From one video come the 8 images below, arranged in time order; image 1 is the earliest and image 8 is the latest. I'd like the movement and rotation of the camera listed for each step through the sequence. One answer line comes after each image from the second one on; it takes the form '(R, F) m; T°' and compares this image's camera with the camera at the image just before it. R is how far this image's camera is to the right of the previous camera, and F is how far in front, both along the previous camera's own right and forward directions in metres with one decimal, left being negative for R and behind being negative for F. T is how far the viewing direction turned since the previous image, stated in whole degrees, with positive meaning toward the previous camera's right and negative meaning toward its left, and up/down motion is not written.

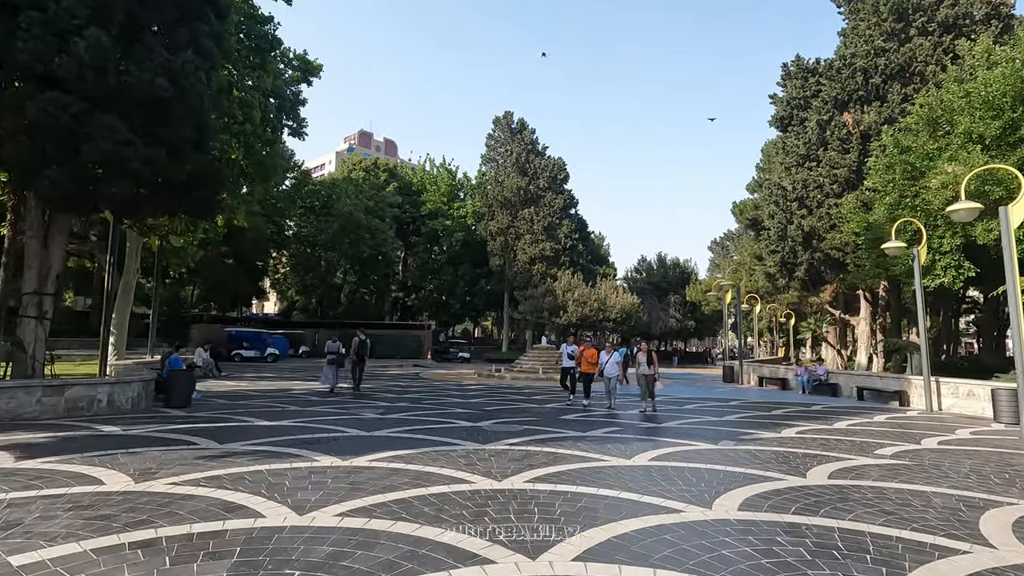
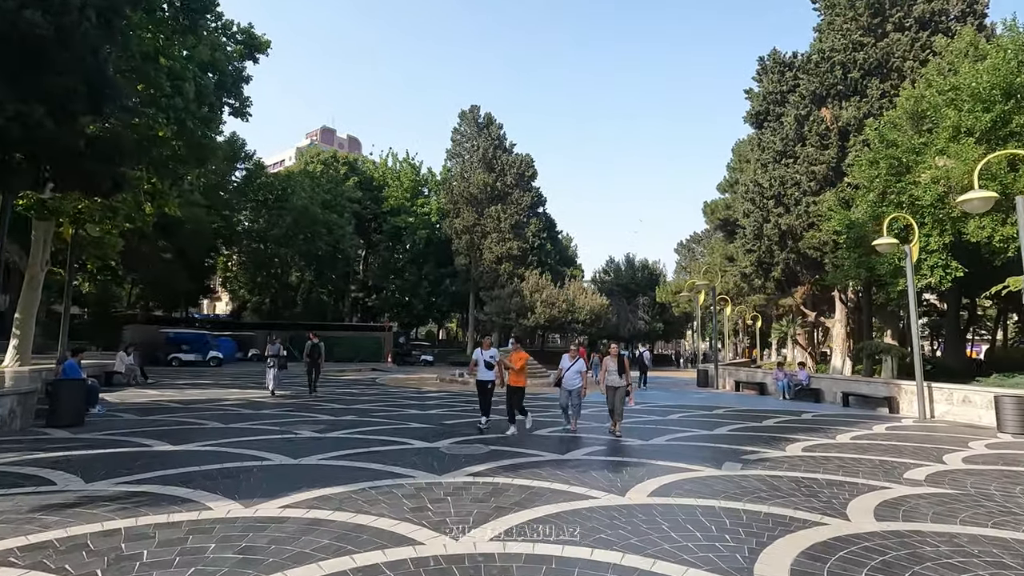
(0.0, +1.8) m; +4°
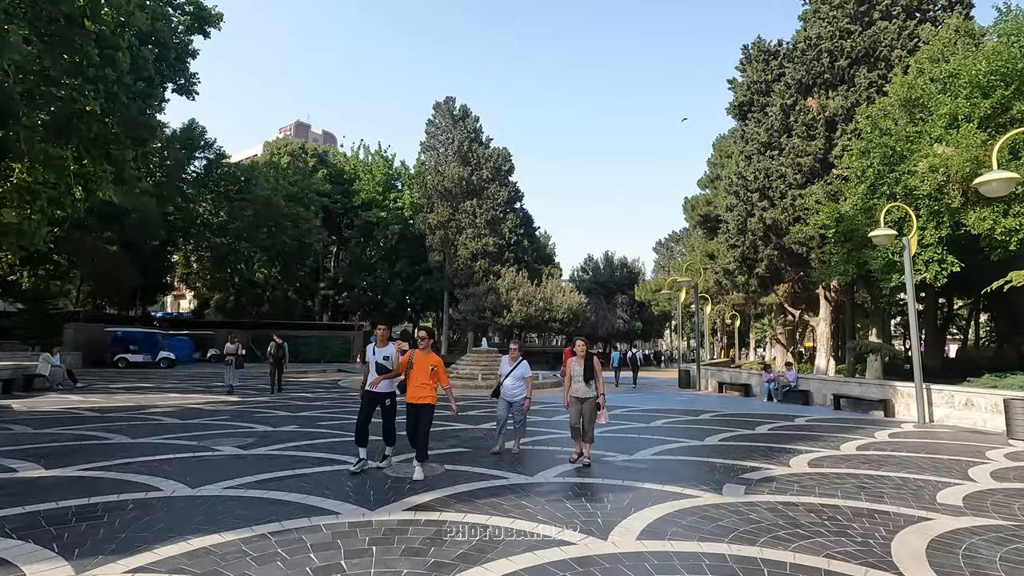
(+0.3, +1.5) m; +2°
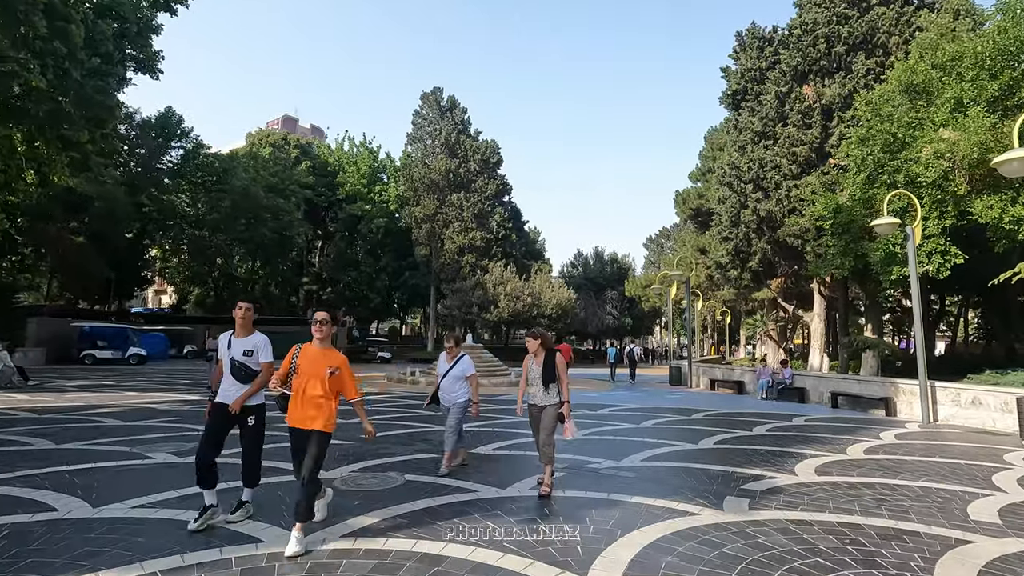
(+0.2, +1.0) m; +1°
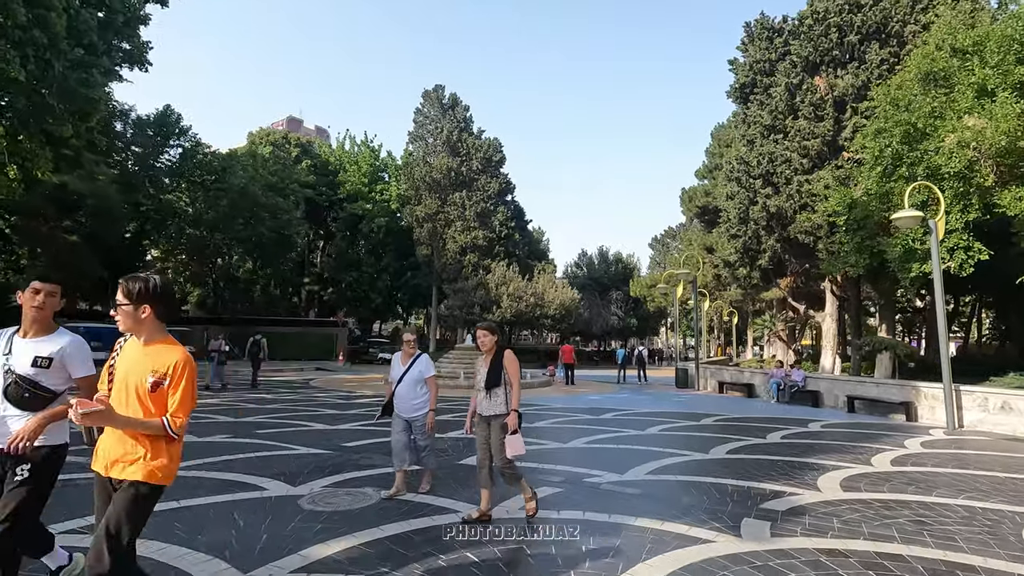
(+0.2, +0.7) m; -1°
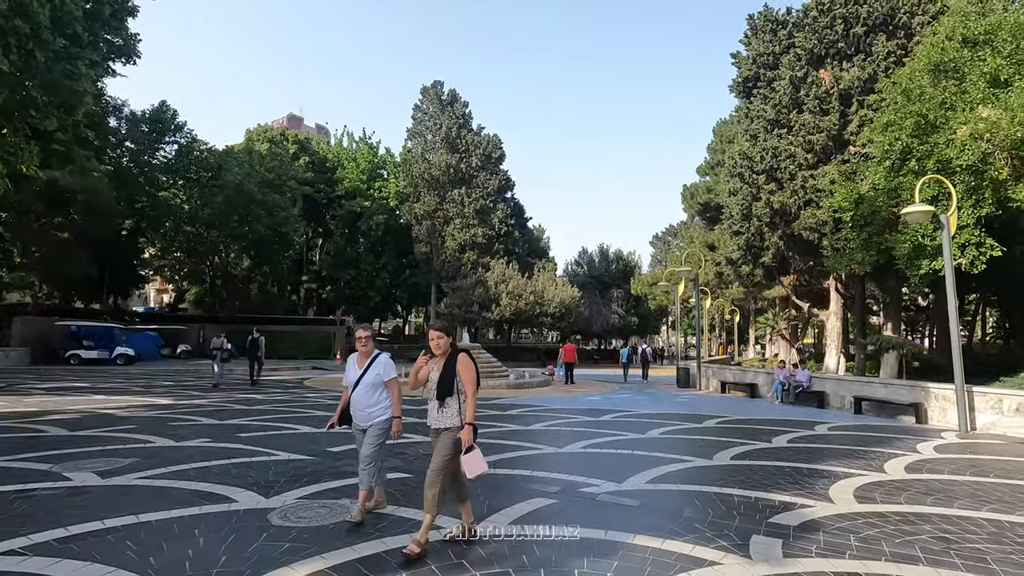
(+0.1, +0.4) m; 0°
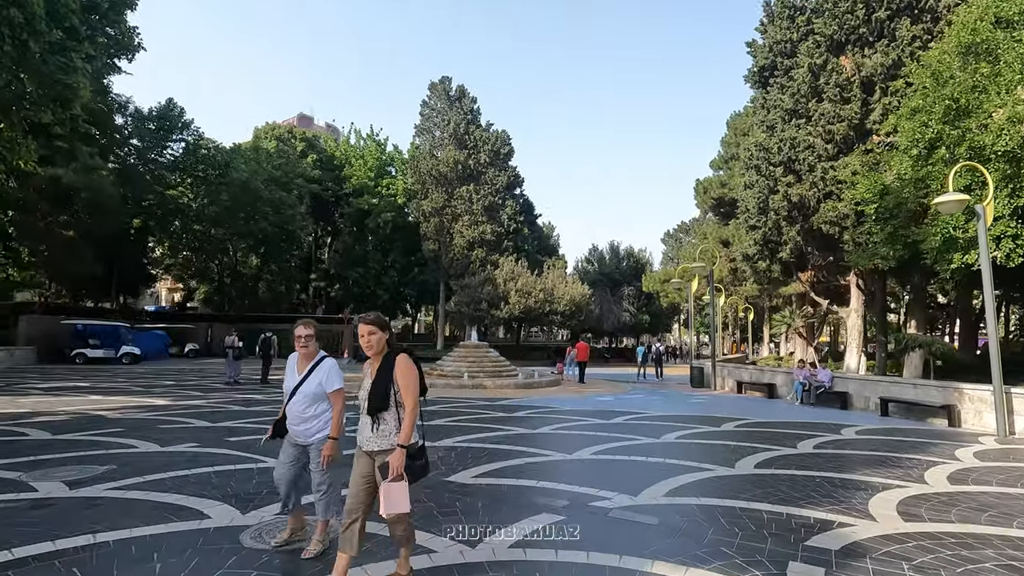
(+0.1, +0.6) m; -1°
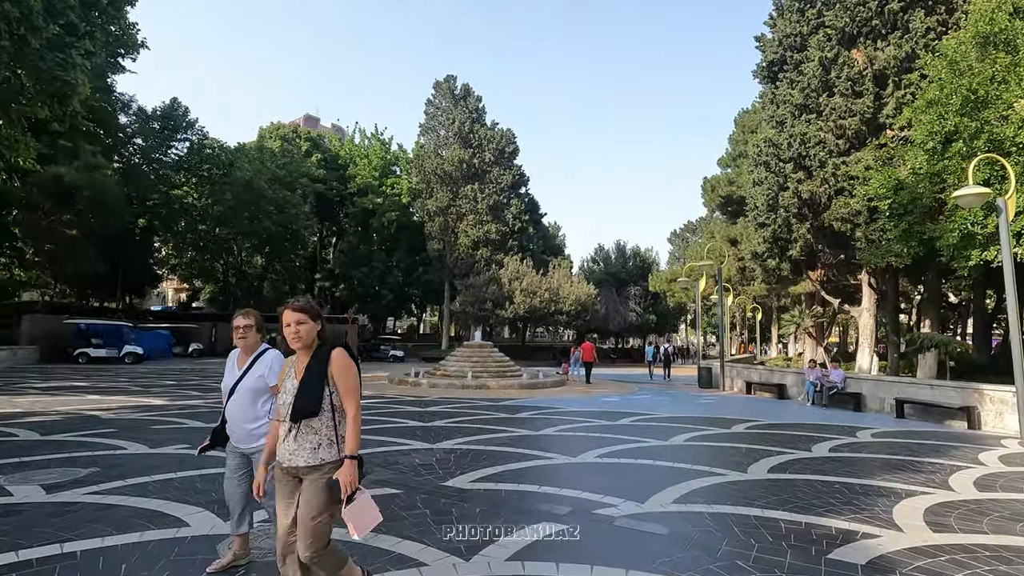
(+0.1, +0.3) m; -1°
